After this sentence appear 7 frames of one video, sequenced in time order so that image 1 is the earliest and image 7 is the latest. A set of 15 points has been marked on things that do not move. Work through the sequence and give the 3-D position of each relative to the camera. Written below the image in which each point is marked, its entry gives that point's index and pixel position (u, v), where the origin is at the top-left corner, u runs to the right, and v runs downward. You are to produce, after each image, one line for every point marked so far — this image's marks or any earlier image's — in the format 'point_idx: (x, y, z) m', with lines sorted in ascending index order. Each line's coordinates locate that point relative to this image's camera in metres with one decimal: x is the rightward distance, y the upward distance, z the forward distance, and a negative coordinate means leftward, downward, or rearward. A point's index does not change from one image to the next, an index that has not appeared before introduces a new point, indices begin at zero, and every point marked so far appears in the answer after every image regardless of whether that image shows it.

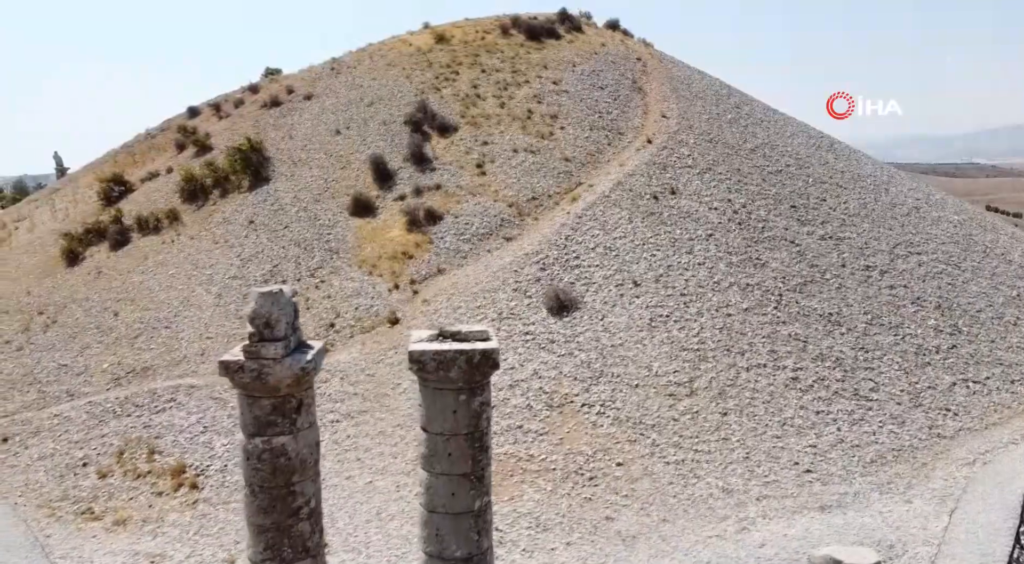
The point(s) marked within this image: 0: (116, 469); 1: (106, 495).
0: (-7.6, -3.7, +15.9) m
1: (-7.4, -4.0, +15.1) m
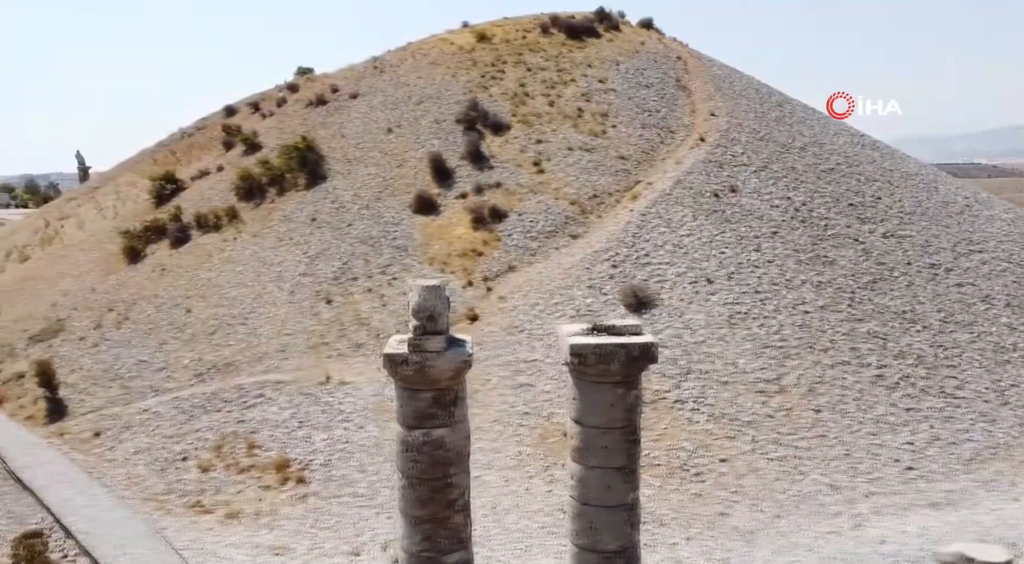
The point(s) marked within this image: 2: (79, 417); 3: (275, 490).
0: (-5.7, -3.6, +16.0) m
1: (-5.5, -3.9, +15.3) m
2: (-10.2, -3.2, +19.2) m
3: (-4.3, -3.8, +14.9) m
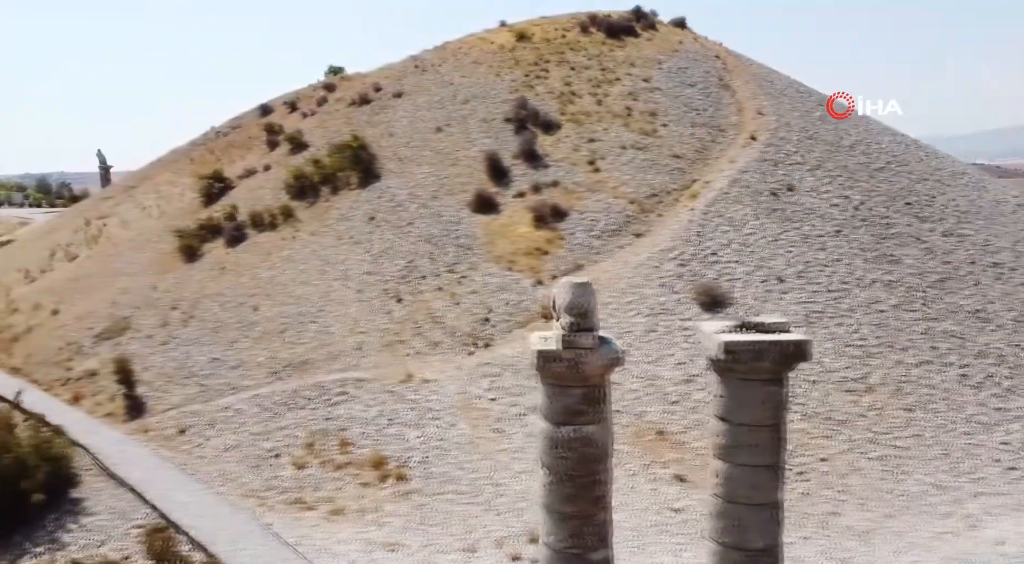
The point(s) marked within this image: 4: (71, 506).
0: (-3.9, -3.5, +16.1) m
1: (-3.7, -3.8, +15.3) m
2: (-8.4, -3.2, +19.3) m
3: (-2.5, -3.8, +14.9) m
4: (-8.5, -4.3, +15.4) m
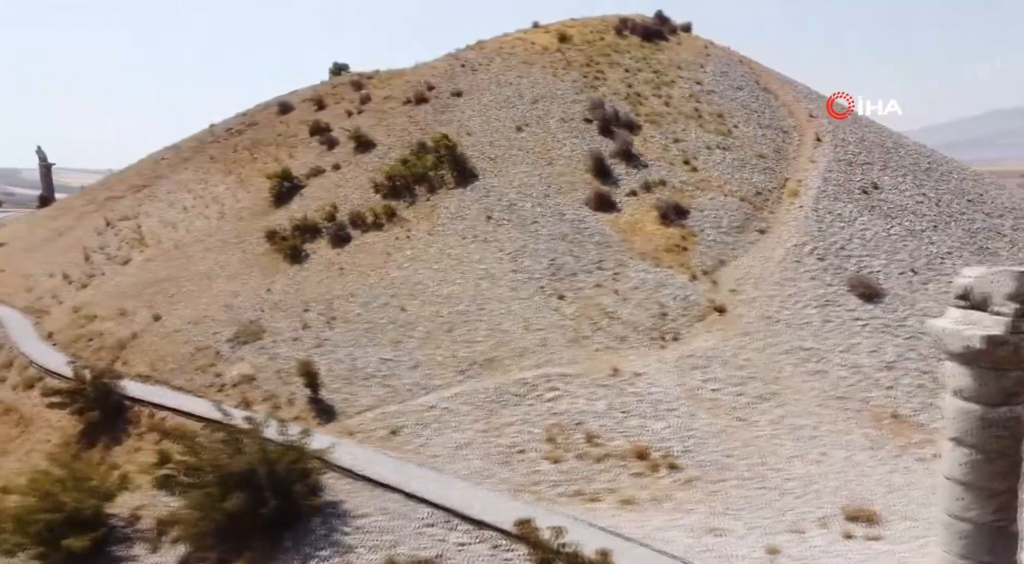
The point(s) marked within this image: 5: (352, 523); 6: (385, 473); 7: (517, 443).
0: (+1.1, -3.5, +16.3) m
1: (+1.4, -3.8, +15.6) m
2: (-3.6, -3.2, +19.1) m
3: (+2.7, -3.7, +15.3) m
4: (-3.4, -4.2, +15.2) m
5: (-2.9, -4.4, +14.9) m
6: (-2.5, -3.8, +16.3) m
7: (+0.1, -3.4, +17.0) m
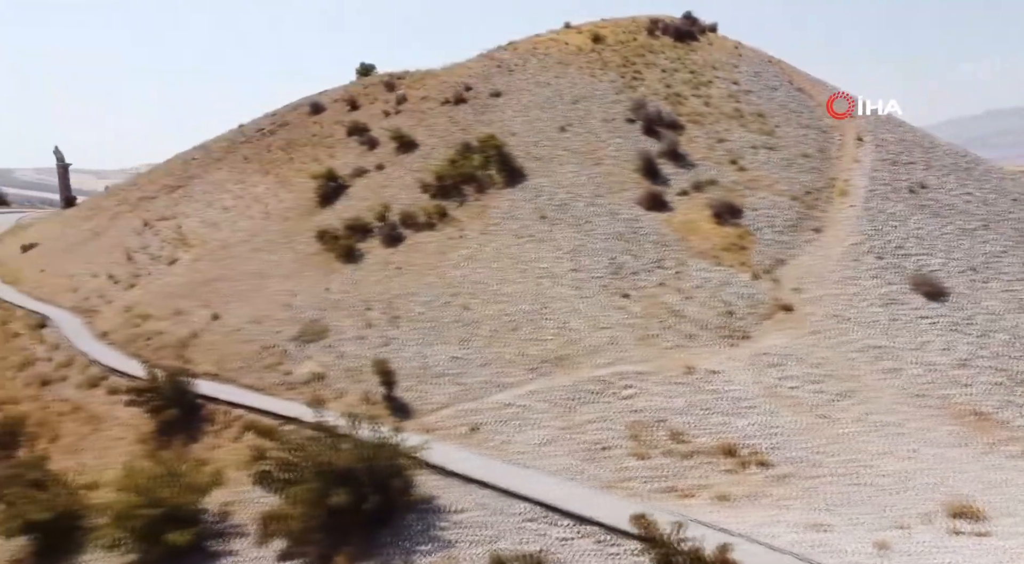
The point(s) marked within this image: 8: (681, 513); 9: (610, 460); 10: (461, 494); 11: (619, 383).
0: (+2.9, -3.4, +16.5) m
1: (+3.1, -3.7, +15.7) m
2: (-1.9, -3.1, +19.3) m
3: (+4.4, -3.7, +15.5) m
4: (-1.6, -4.2, +15.4) m
5: (-1.2, -4.4, +15.1) m
6: (-0.8, -3.8, +16.5) m
7: (+1.9, -3.3, +17.2) m
8: (+3.0, -4.1, +14.4) m
9: (+2.0, -3.6, +16.5) m
10: (-1.0, -4.1, +15.7) m
11: (+2.5, -2.4, +19.1) m
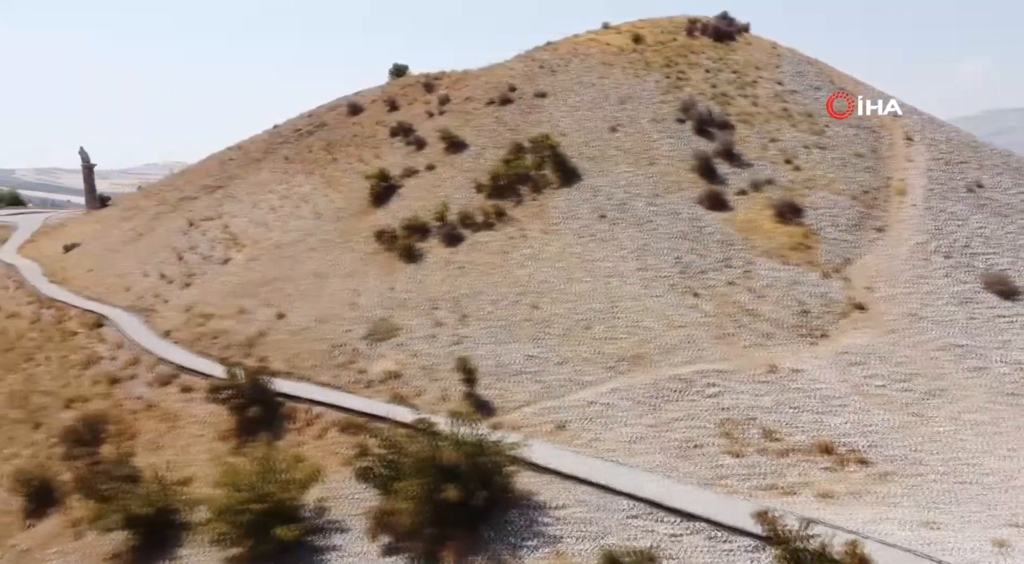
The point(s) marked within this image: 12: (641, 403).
0: (+4.8, -3.4, +16.6) m
1: (+5.1, -3.7, +15.8) m
2: (+0.1, -3.1, +19.5) m
3: (+6.4, -3.6, +15.5) m
4: (+0.3, -4.2, +15.6) m
5: (+0.8, -4.3, +15.2) m
6: (+1.2, -3.8, +16.6) m
7: (+3.8, -3.3, +17.3) m
8: (+4.9, -4.1, +14.5) m
9: (+3.9, -3.6, +16.6) m
10: (+0.9, -4.1, +15.9) m
11: (+4.5, -2.3, +19.2) m
12: (+3.0, -2.8, +18.8) m
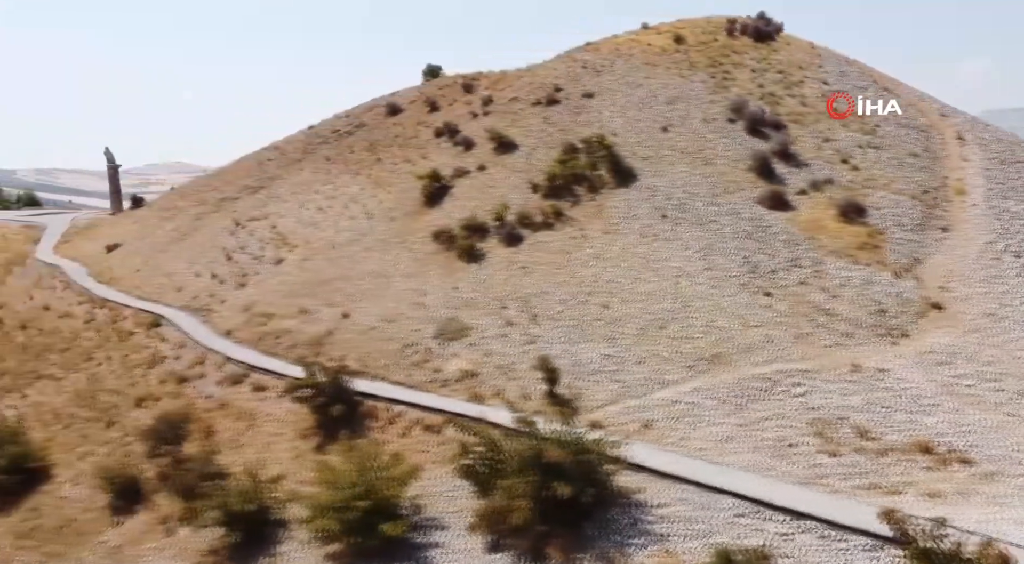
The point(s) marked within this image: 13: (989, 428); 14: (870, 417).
0: (+6.8, -3.4, +16.7) m
1: (+7.1, -3.7, +15.9) m
2: (+2.1, -3.1, +19.6) m
3: (+8.3, -3.6, +15.6) m
4: (+2.3, -4.2, +15.7) m
5: (+2.7, -4.3, +15.3) m
6: (+3.2, -3.8, +16.7) m
7: (+5.8, -3.3, +17.4) m
8: (+6.9, -4.1, +14.6) m
9: (+5.9, -3.6, +16.7) m
10: (+2.9, -4.1, +16.0) m
11: (+6.5, -2.3, +19.3) m
12: (+5.0, -2.8, +18.9) m
13: (+9.8, -3.0, +16.7) m
14: (+7.7, -2.9, +17.5) m
